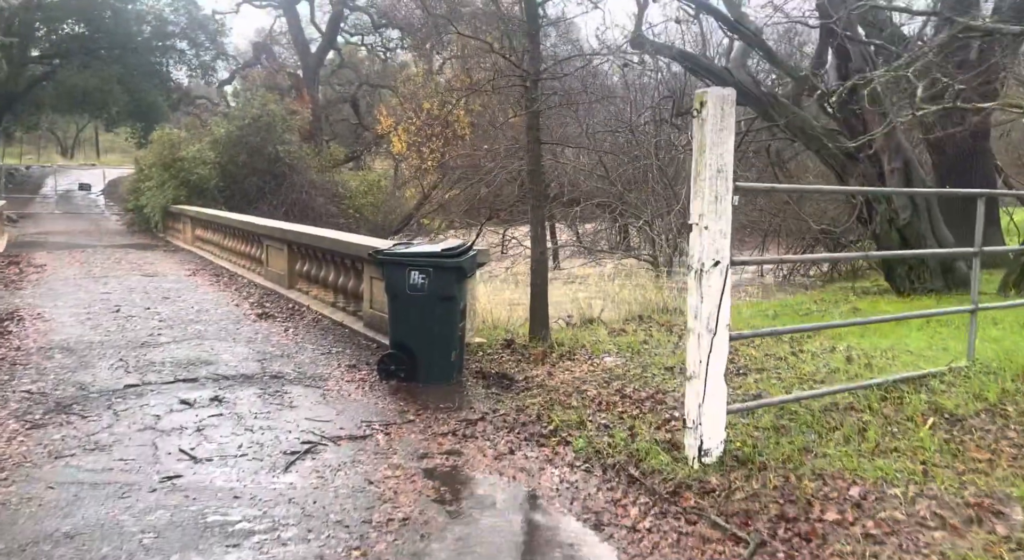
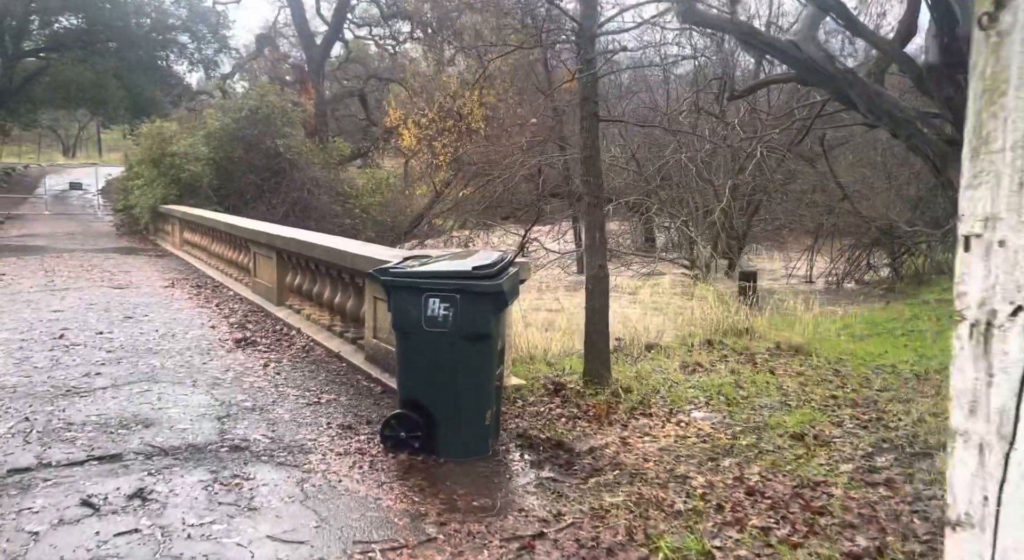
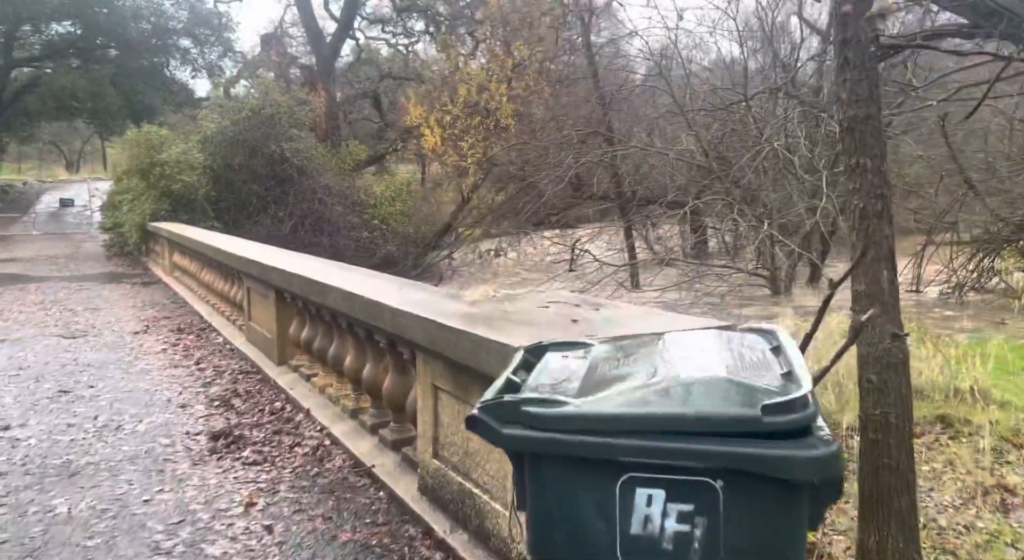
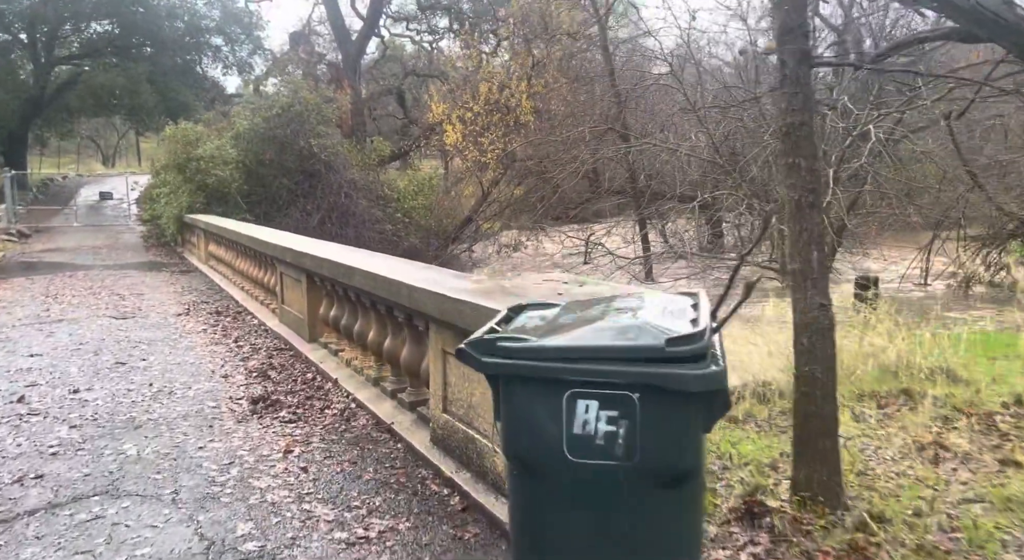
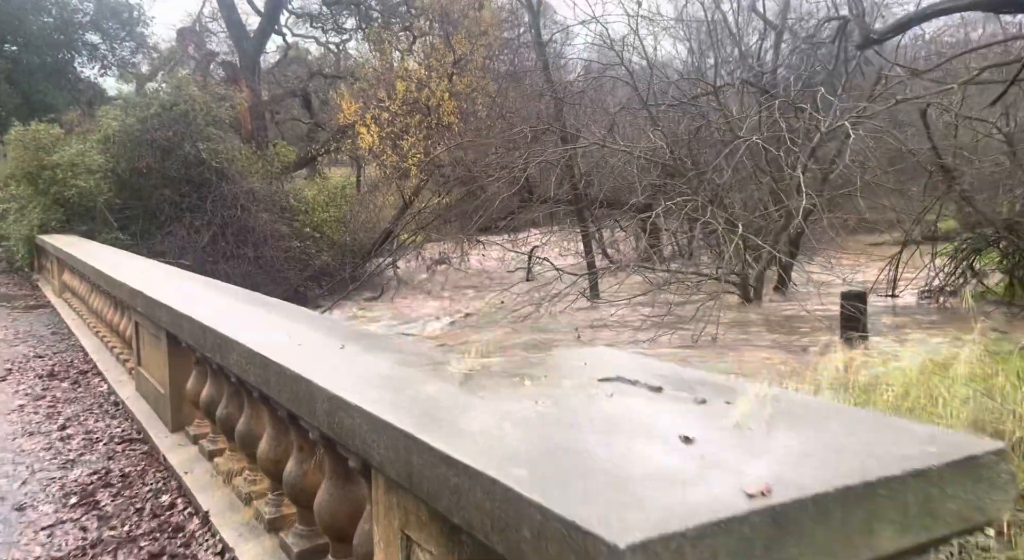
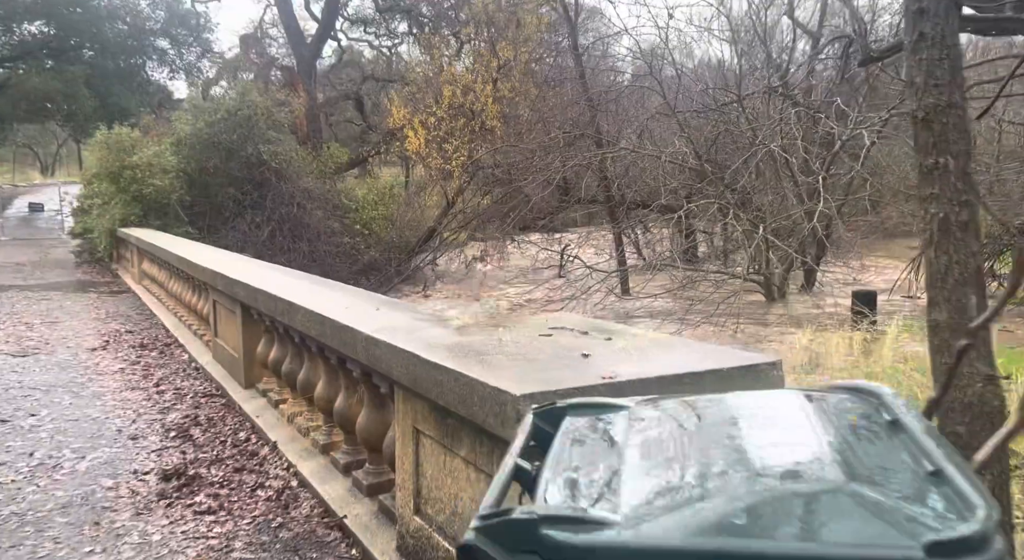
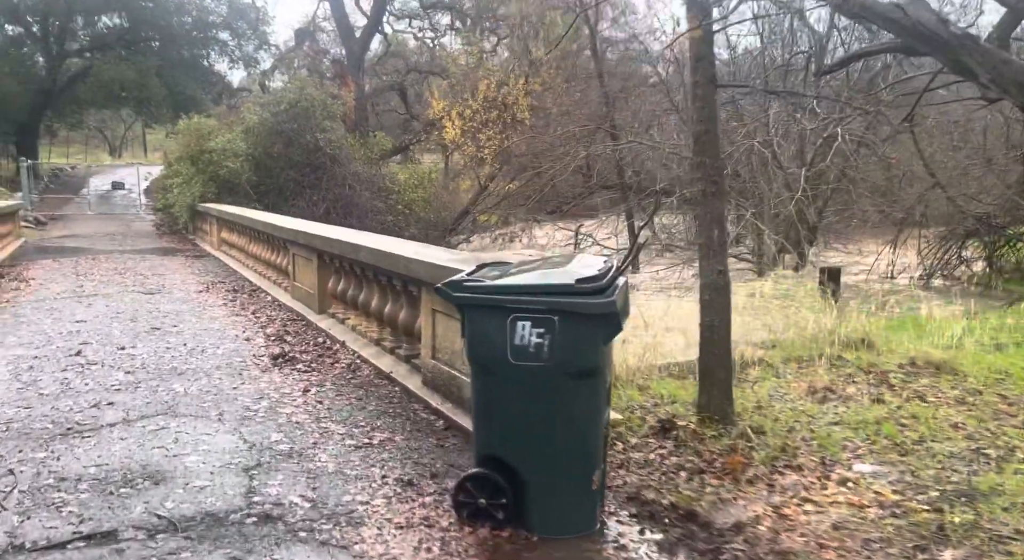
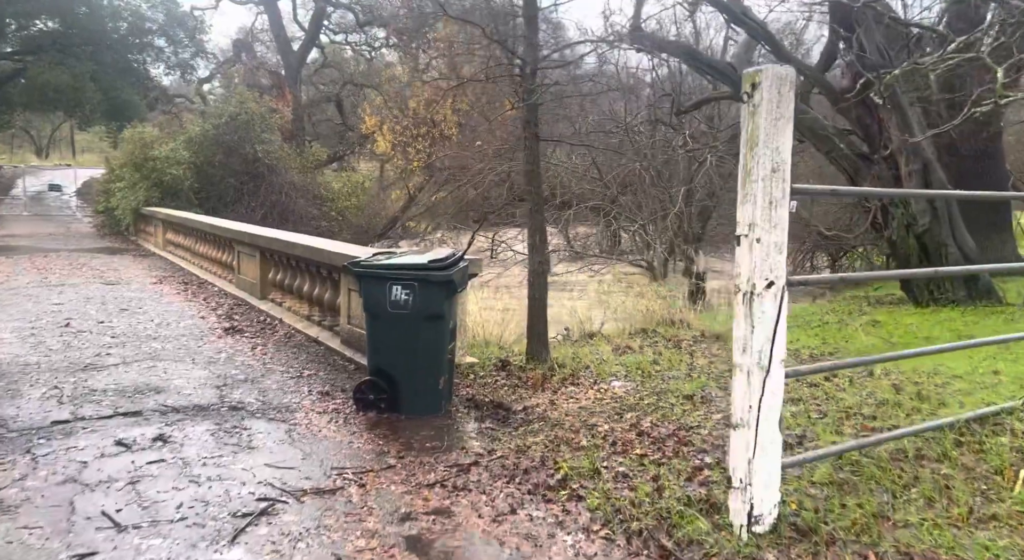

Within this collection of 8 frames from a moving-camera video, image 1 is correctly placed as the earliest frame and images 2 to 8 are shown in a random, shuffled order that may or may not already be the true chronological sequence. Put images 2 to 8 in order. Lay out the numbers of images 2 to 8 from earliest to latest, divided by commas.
8, 2, 7, 4, 3, 6, 5
